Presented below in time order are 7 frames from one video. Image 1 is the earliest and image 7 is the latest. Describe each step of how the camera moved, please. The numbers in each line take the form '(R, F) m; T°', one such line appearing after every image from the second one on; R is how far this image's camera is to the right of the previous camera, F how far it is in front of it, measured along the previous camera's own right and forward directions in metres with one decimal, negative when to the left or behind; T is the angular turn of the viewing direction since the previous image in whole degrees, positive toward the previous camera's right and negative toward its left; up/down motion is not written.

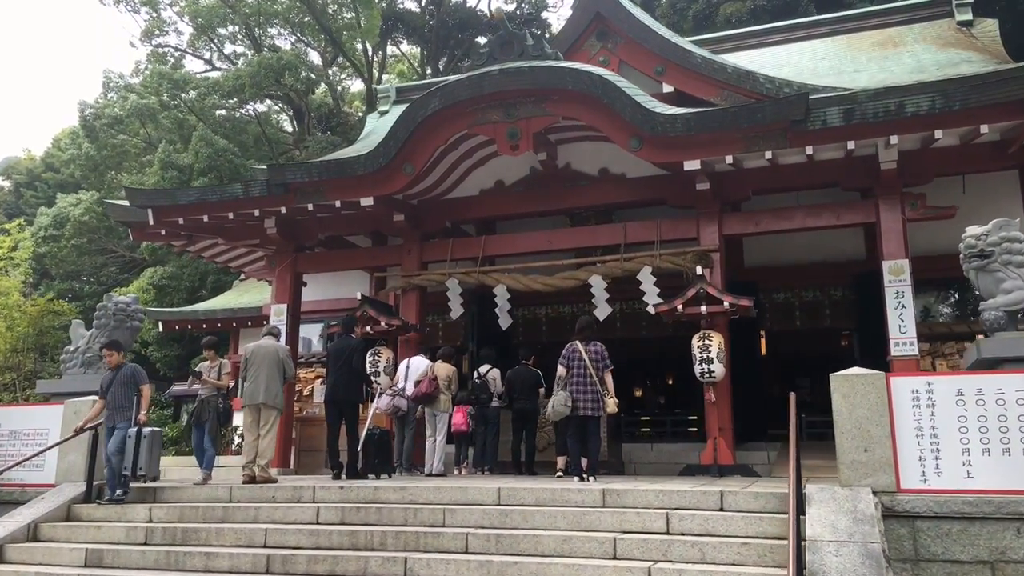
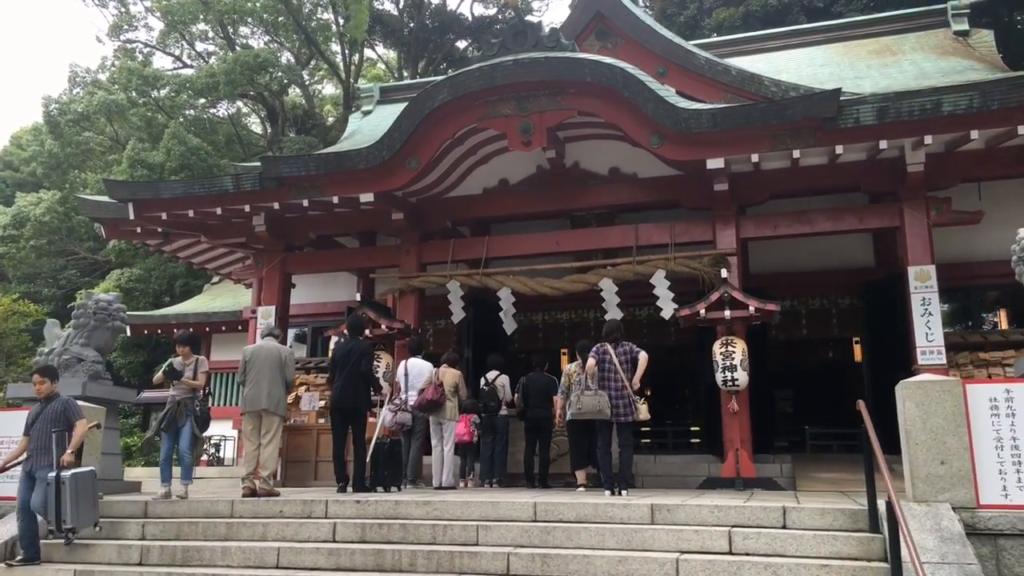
(-0.5, +0.4) m; +3°
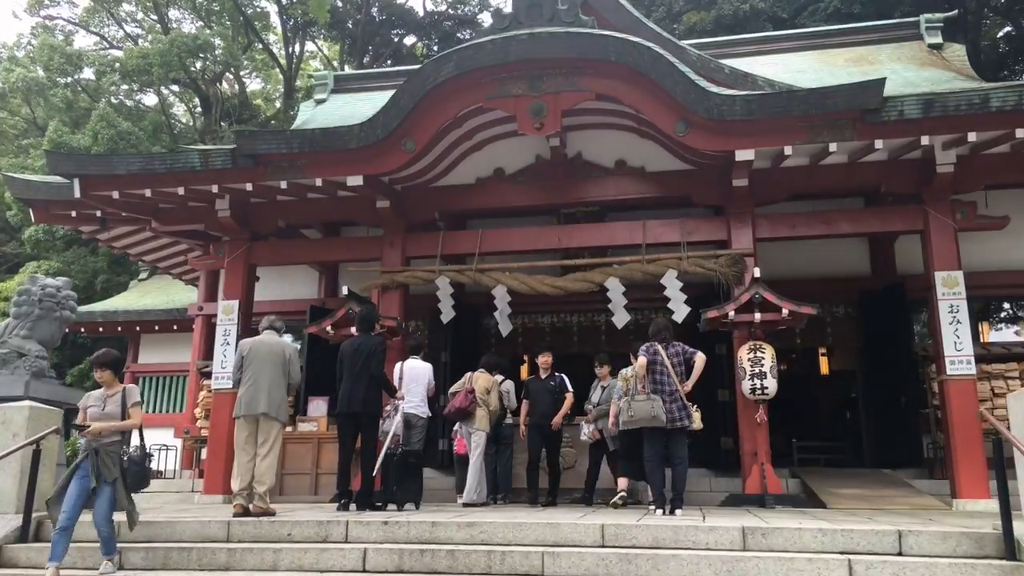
(-0.8, +0.8) m; +6°
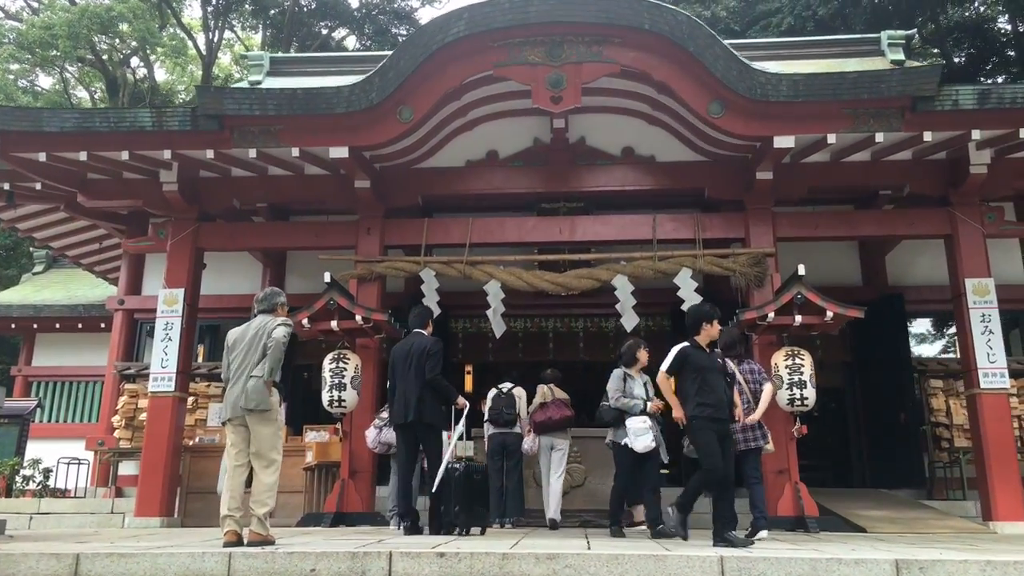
(-0.9, +1.0) m; +7°
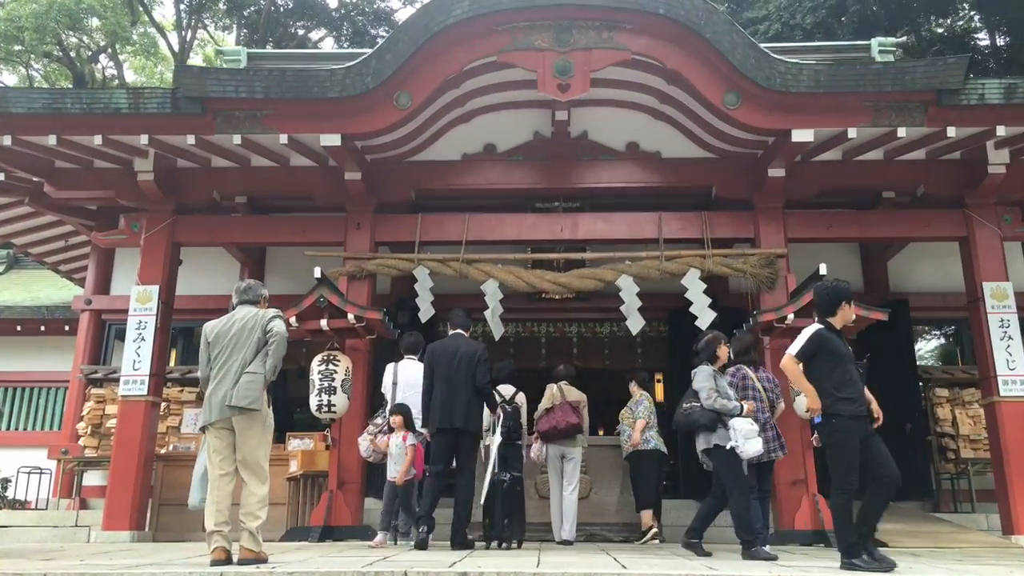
(-0.3, +0.4) m; +2°
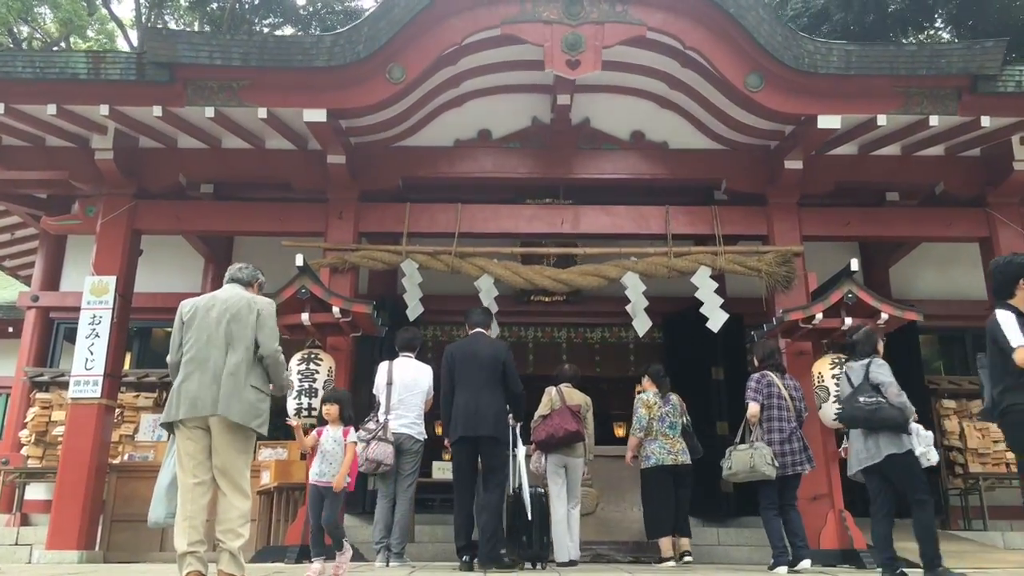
(-0.3, +0.6) m; +3°
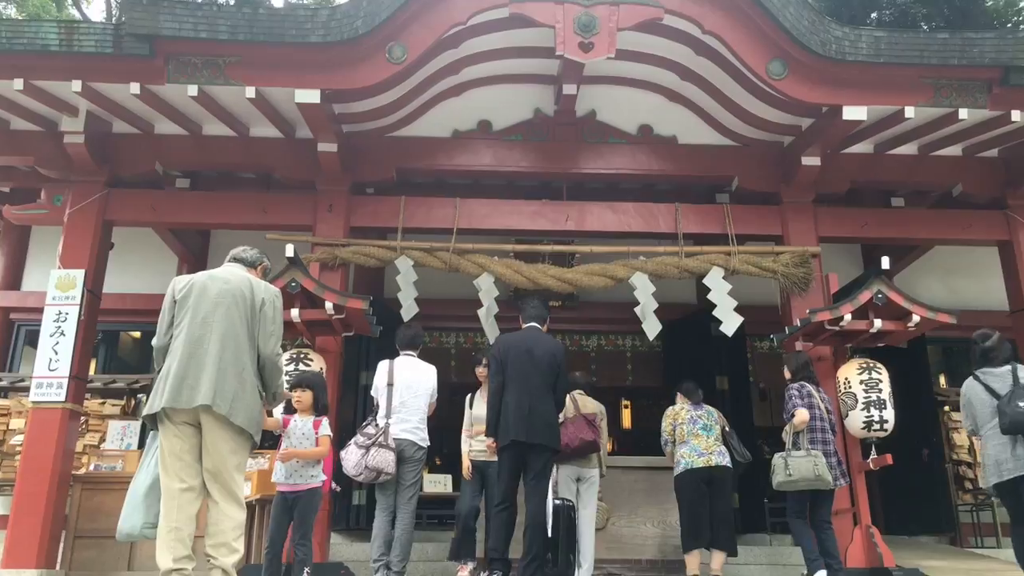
(-0.3, +0.4) m; +2°
